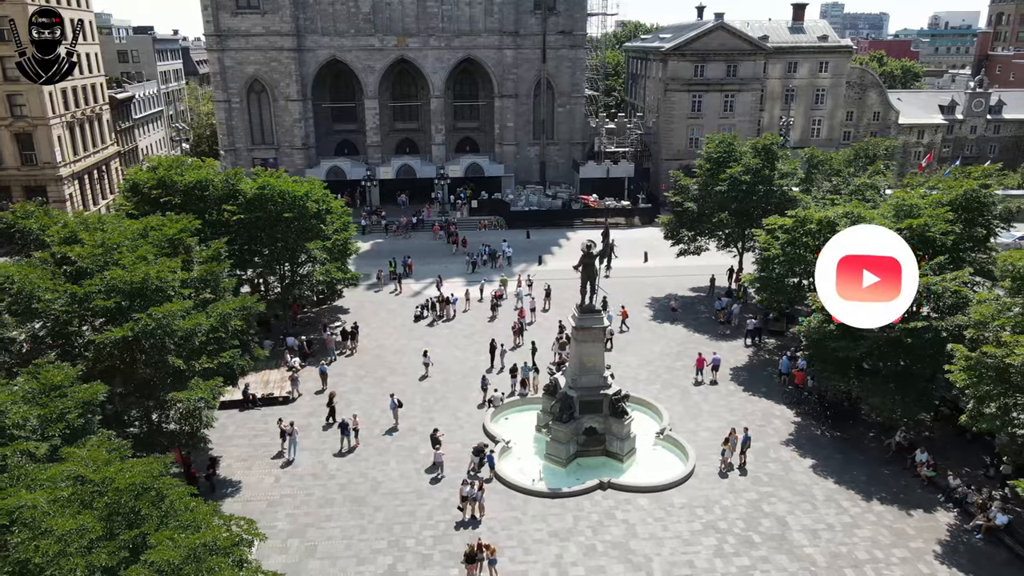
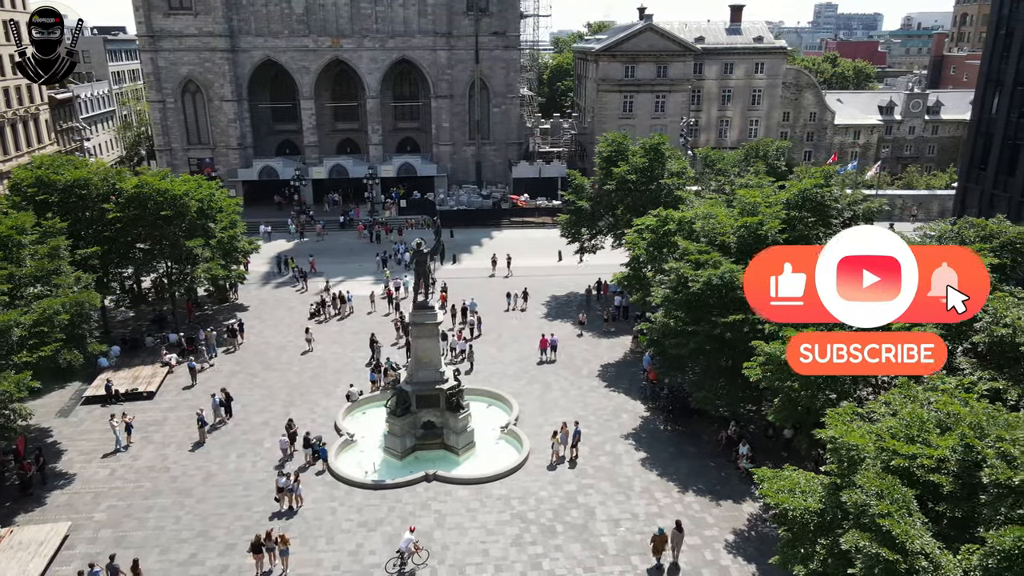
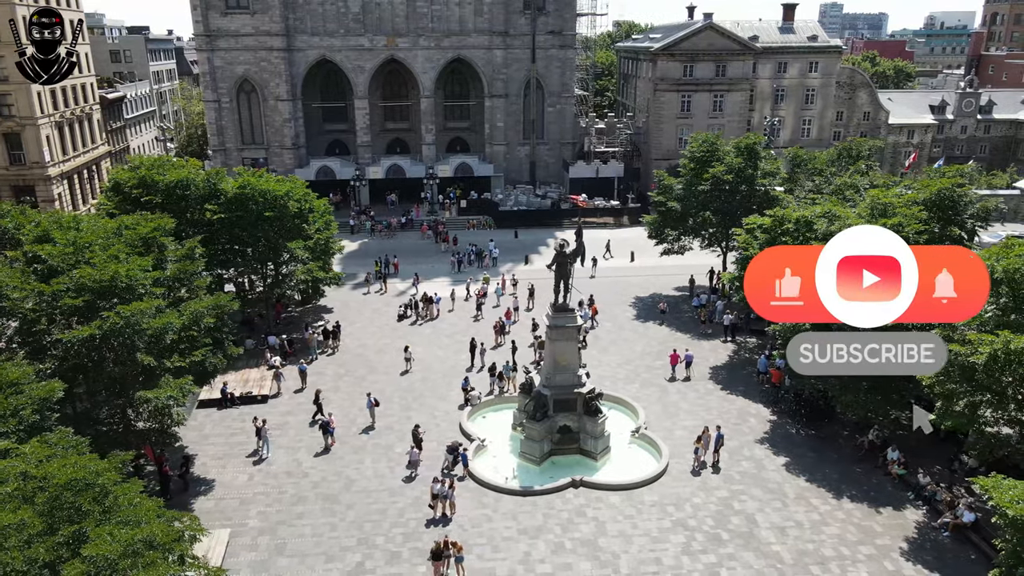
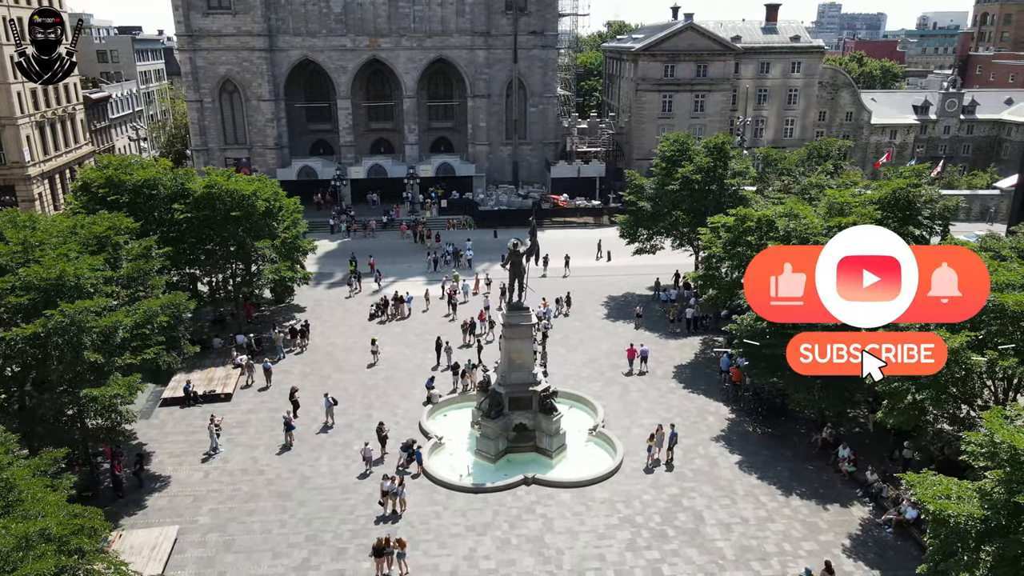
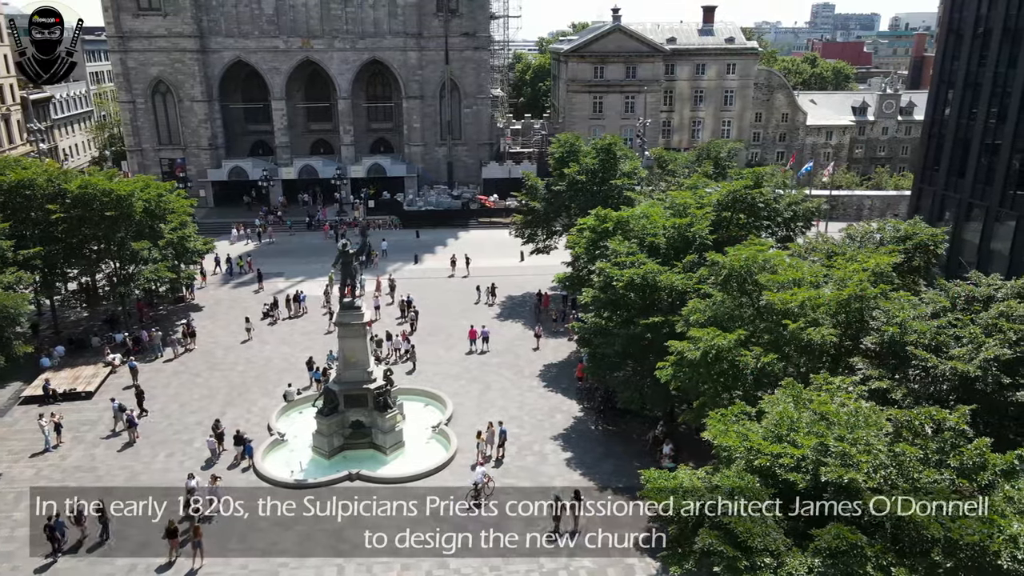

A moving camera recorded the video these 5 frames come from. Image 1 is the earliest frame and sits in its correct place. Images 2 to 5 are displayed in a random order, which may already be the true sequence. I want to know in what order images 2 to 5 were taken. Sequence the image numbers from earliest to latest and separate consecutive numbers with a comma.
3, 4, 2, 5
